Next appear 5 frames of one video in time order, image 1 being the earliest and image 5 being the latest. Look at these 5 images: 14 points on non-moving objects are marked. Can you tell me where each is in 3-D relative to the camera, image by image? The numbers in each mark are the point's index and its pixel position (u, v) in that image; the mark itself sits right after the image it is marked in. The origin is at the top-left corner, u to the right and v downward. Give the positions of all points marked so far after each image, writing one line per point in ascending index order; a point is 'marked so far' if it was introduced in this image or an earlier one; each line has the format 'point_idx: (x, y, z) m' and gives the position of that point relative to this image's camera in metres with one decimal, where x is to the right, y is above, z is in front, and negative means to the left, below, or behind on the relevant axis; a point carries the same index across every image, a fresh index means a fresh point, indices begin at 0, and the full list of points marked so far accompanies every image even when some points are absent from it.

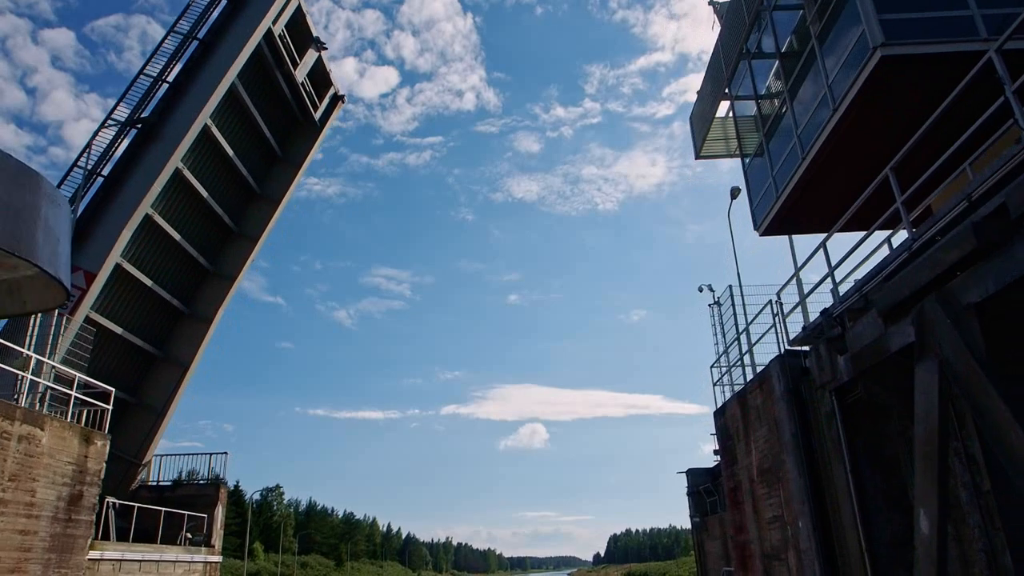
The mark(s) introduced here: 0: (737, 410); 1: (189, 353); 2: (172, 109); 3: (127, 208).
0: (+2.8, -1.5, +8.8) m
1: (-8.1, -1.6, +17.6) m
2: (-7.1, +3.7, +14.6) m
3: (-7.6, +1.6, +13.9) m
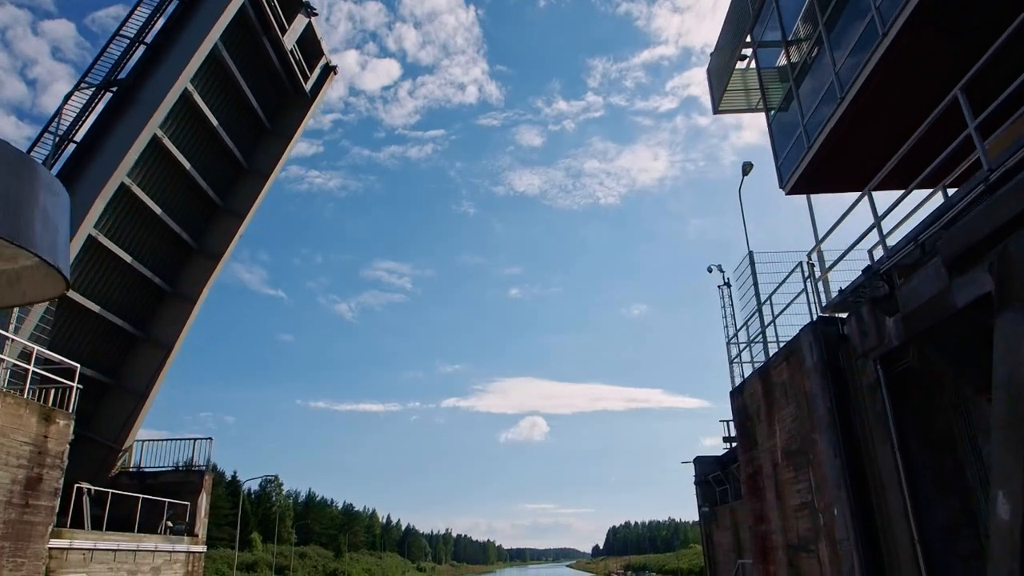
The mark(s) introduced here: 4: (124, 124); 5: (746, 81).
0: (+2.8, -1.1, +7.9) m
1: (-8.1, -1.1, +16.7) m
2: (-7.0, +4.2, +13.8) m
3: (-7.6, +2.1, +13.0) m
4: (-7.3, +3.1, +13.3) m
5: (+3.4, +3.0, +10.4) m
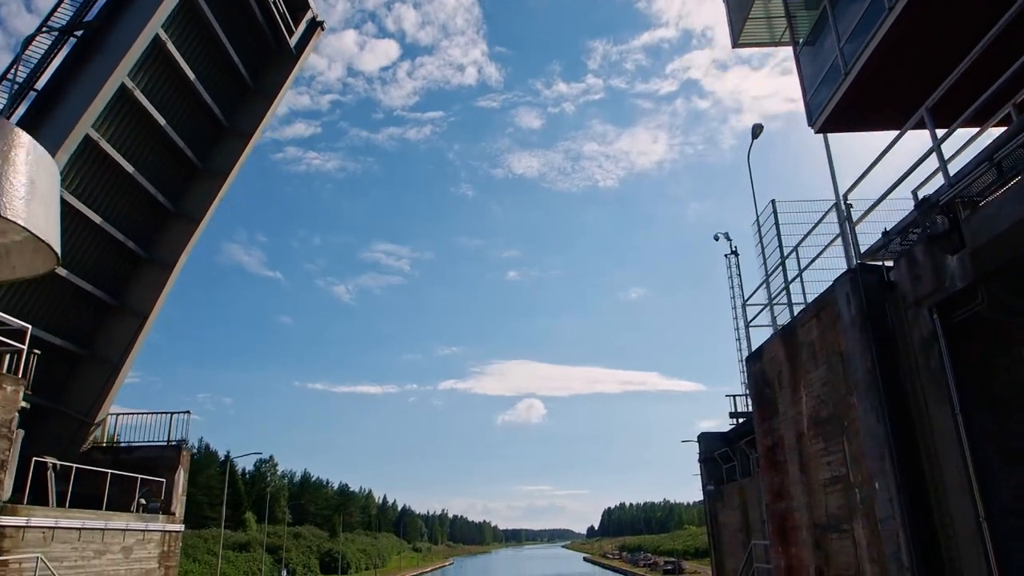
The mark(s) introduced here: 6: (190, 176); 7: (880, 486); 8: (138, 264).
0: (+2.7, -0.6, +7.1) m
1: (-8.2, -0.3, +15.8) m
2: (-7.1, +4.9, +12.7) m
3: (-7.7, +2.7, +12.1) m
4: (-7.4, +3.8, +12.3) m
5: (+3.4, +3.6, +9.5) m
6: (-7.6, +2.6, +16.7) m
7: (+2.7, -1.5, +5.2) m
8: (-8.5, +0.5, +16.0) m
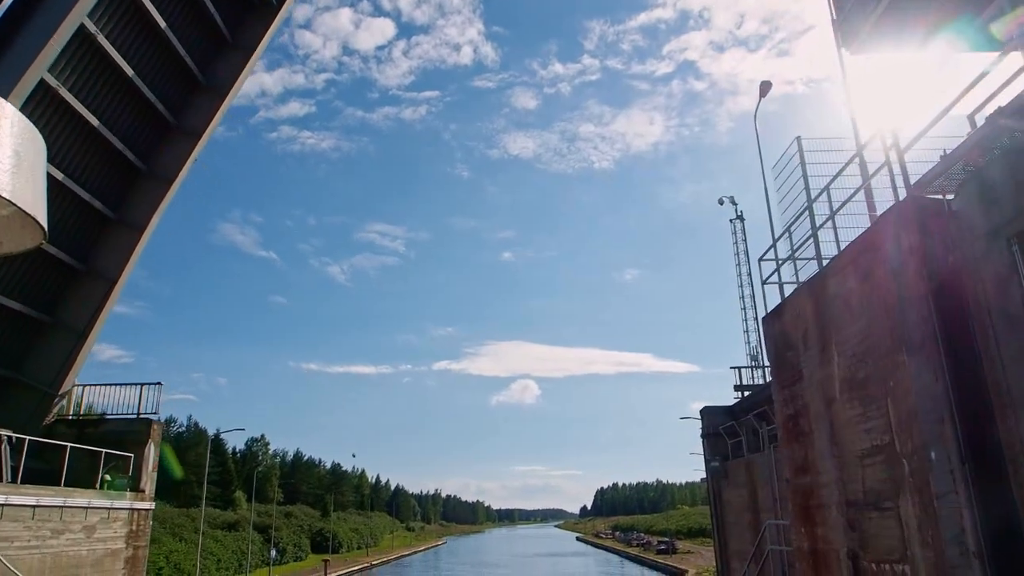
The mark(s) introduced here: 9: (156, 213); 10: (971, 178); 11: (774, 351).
0: (+2.6, -0.1, +6.2) m
1: (-8.4, +0.4, +14.9) m
2: (-7.2, +5.6, +11.6) m
3: (-7.8, +3.4, +11.0) m
4: (-7.5, +4.5, +11.3) m
5: (+3.3, +4.1, +8.5) m
6: (-7.8, +3.4, +15.6) m
7: (+2.6, -1.0, +4.3) m
8: (-8.7, +1.3, +15.0) m
9: (-7.8, +1.6, +15.4) m
10: (+2.8, +0.7, +4.3) m
11: (+2.6, -0.6, +7.0) m
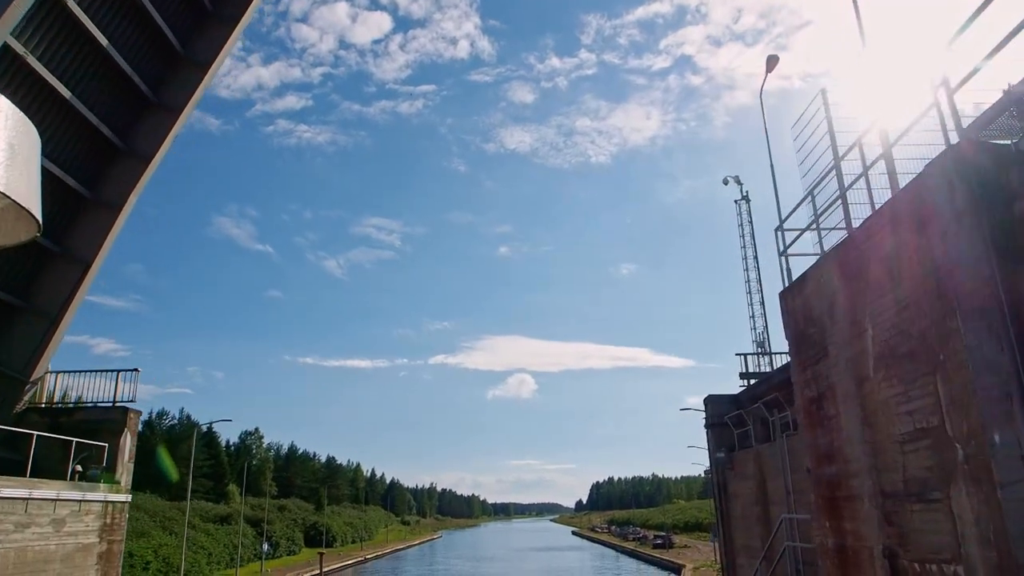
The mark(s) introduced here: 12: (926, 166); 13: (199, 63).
0: (+2.5, +0.1, +5.6) m
1: (-8.5, +0.8, +14.1) m
2: (-7.3, +5.9, +10.9) m
3: (-7.9, +3.7, +10.3) m
4: (-7.6, +4.8, +10.5) m
5: (+3.2, +4.4, +7.8) m
6: (-7.9, +3.8, +14.9) m
7: (+2.6, -0.8, +3.7) m
8: (-8.8, +1.7, +14.3) m
9: (-7.9, +2.0, +14.7) m
10: (+2.8, +0.9, +3.7) m
11: (+2.5, -0.3, +6.3) m
12: (+2.6, +0.8, +4.3) m
13: (-6.8, +4.9, +15.4) m
